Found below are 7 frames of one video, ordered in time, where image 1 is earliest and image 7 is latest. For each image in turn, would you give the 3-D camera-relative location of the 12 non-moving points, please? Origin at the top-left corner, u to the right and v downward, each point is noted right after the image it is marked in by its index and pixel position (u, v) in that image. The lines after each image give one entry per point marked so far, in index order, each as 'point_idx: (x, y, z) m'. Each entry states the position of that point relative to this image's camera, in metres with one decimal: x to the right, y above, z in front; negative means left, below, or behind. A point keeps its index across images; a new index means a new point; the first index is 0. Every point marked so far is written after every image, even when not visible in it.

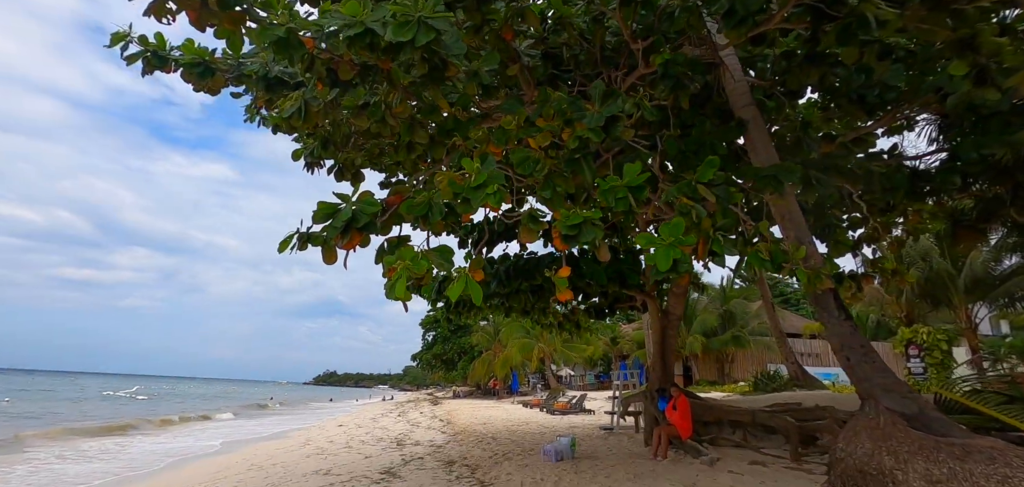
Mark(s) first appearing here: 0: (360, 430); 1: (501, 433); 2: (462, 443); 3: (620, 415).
0: (-5.1, -6.3, +16.0) m
1: (-0.2, -4.3, +10.9) m
2: (-1.0, -4.1, +9.8) m
3: (+2.3, -3.6, +9.9) m
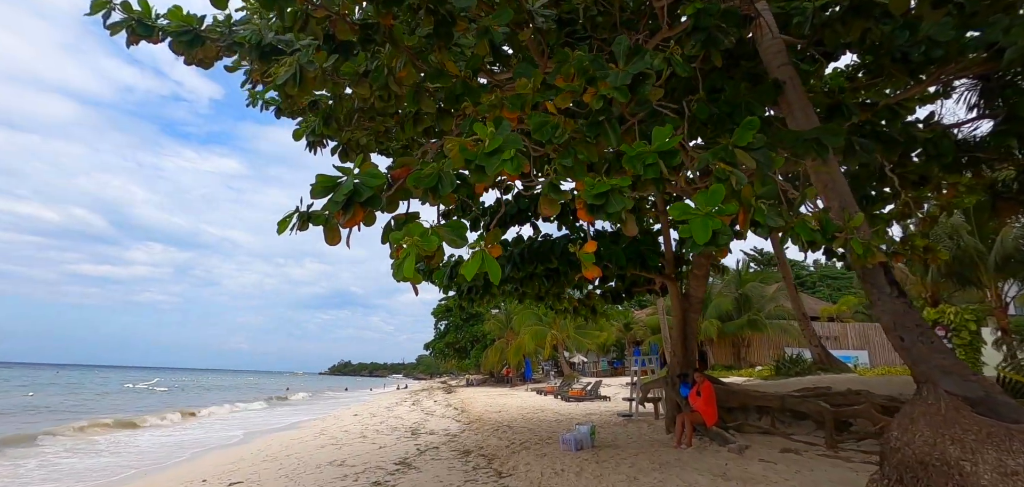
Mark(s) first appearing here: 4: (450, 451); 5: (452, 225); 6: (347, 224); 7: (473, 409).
0: (-4.6, -5.9, +16.0) m
1: (+0.1, -4.0, +10.8) m
2: (-0.7, -3.8, +9.6) m
3: (+2.6, -3.2, +9.6) m
4: (-1.0, -3.4, +7.7) m
5: (-0.3, +0.1, +2.6) m
6: (-1.0, +0.1, +2.8) m
7: (-1.3, -5.6, +16.2) m
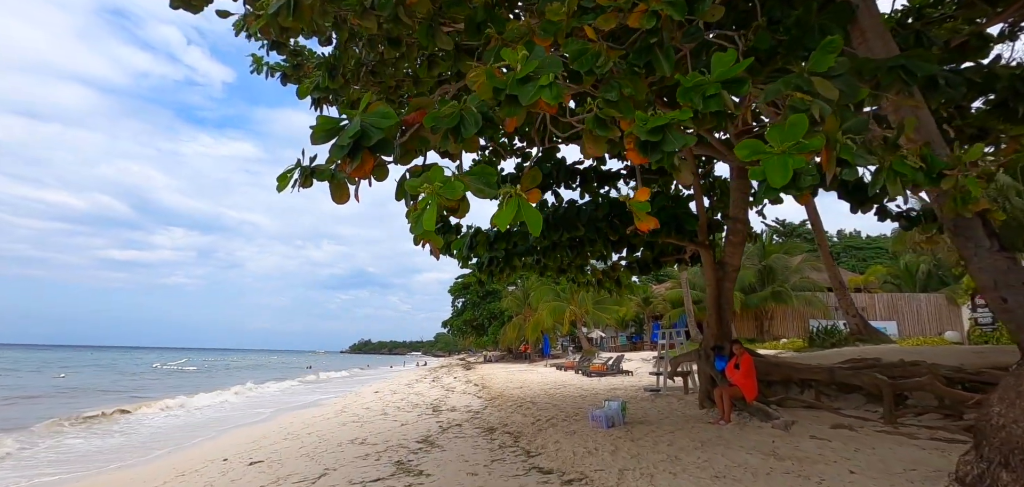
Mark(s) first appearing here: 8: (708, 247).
0: (-3.9, -5.1, +15.9) m
1: (+0.6, -3.4, +10.5) m
2: (-0.2, -3.2, +9.4) m
3: (+3.0, -2.6, +9.3) m
4: (-0.6, -2.9, +7.5) m
5: (-0.2, +0.3, +2.2) m
6: (-0.8, +0.3, +2.4) m
7: (-0.6, -4.7, +16.0) m
8: (+2.9, -0.1, +7.2) m
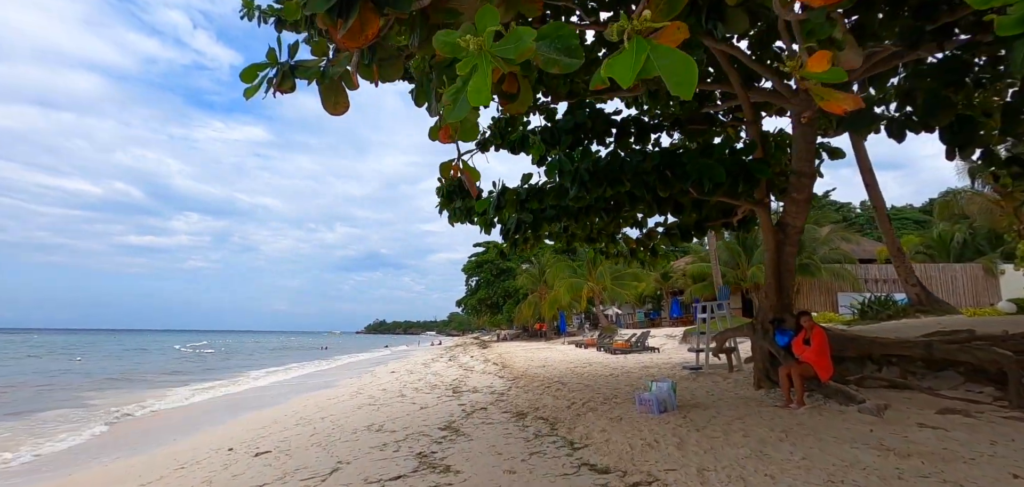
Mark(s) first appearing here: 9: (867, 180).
0: (-3.2, -4.3, +15.4) m
1: (+1.1, -2.7, +9.7) m
2: (+0.3, -2.6, +8.6) m
3: (+3.5, -1.9, +8.4) m
4: (-0.2, -2.4, +6.7) m
5: (+0.1, +0.6, +1.3) m
6: (-0.5, +0.6, +1.5) m
7: (+0.1, -3.9, +15.3) m
8: (+3.3, +0.5, +6.3) m
9: (+7.2, +1.3, +9.7) m
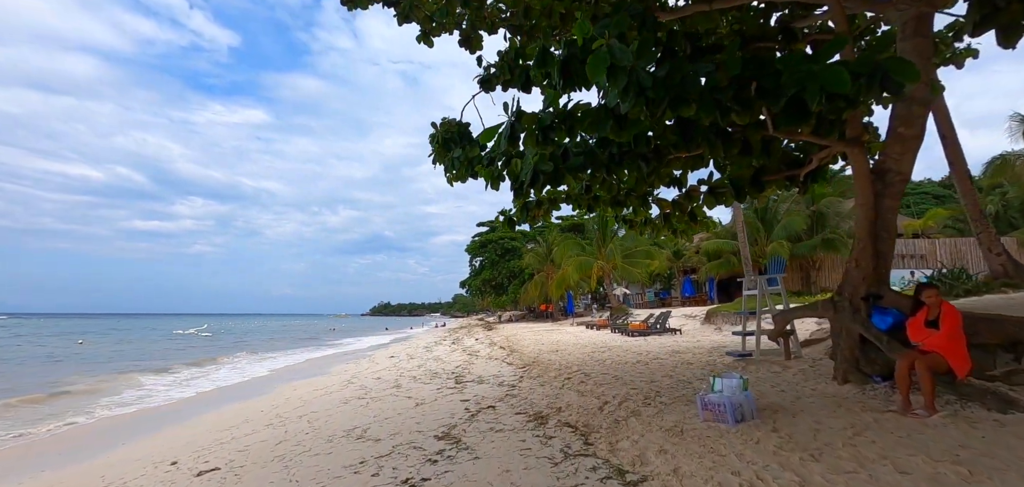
0: (-2.9, -3.5, +14.1) m
1: (+1.3, -2.1, +8.4) m
2: (+0.5, -2.1, +7.3) m
3: (+3.7, -1.4, +7.0) m
4: (0.0, -1.9, +5.4) m
5: (+0.2, +0.9, -0.2) m
6: (-0.4, +0.9, 0.0) m
7: (+0.3, -3.1, +14.0) m
8: (+3.5, +1.0, +4.8) m
9: (+7.3, +1.9, +8.1) m
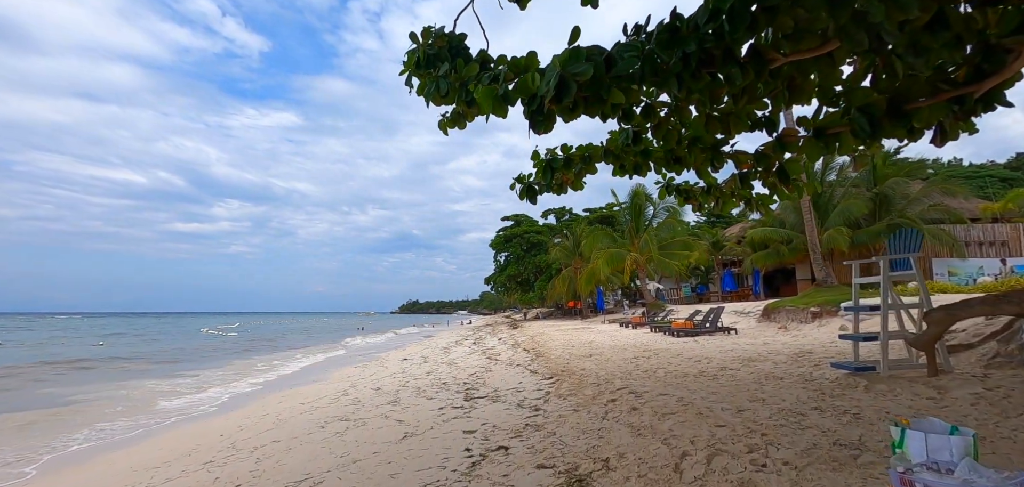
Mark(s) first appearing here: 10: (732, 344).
0: (-2.3, -3.2, +12.3) m
1: (+1.7, -1.8, +6.4) m
2: (+0.7, -1.8, +5.3) m
3: (+3.9, -1.0, +4.9) m
4: (+0.2, -1.6, +3.4) m
5: (0.0, +1.1, -2.1) m
6: (-0.6, +1.1, -1.9) m
7: (+0.9, -2.7, +12.1) m
8: (+3.5, +1.3, +2.6) m
9: (+7.6, +2.3, +5.7) m
10: (+4.6, -2.1, +10.0) m
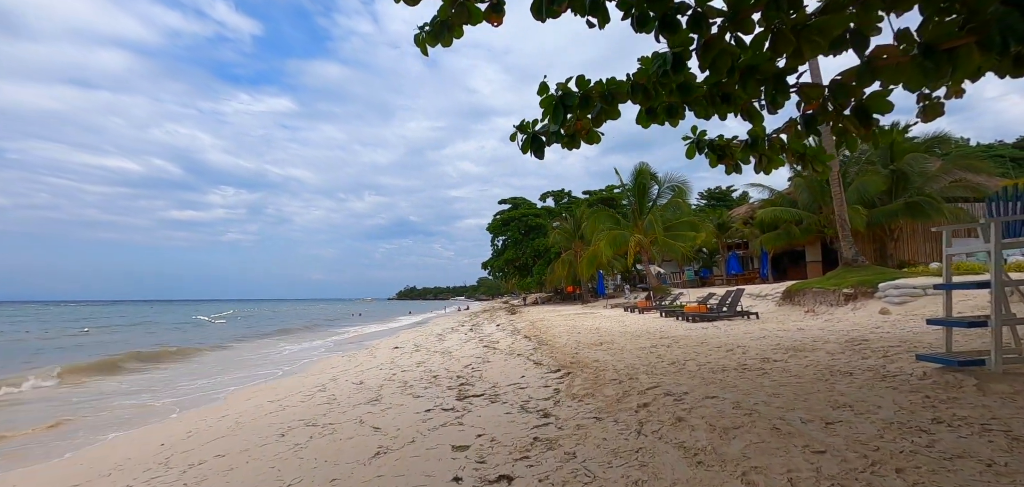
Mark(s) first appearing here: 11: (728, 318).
0: (-2.3, -2.7, +11.2) m
1: (+1.7, -1.4, +5.2) m
2: (+0.8, -1.4, +4.2) m
3: (+3.9, -0.7, +3.7) m
4: (+0.2, -1.3, +2.3) m
5: (+0.1, +1.3, -3.4) m
6: (-0.5, +1.3, -3.2) m
7: (+0.9, -2.2, +10.9) m
8: (+3.6, +1.6, +1.4) m
9: (+7.6, +2.7, +4.5) m
10: (+4.6, -1.6, +8.8) m
11: (+5.2, -1.8, +11.5) m
